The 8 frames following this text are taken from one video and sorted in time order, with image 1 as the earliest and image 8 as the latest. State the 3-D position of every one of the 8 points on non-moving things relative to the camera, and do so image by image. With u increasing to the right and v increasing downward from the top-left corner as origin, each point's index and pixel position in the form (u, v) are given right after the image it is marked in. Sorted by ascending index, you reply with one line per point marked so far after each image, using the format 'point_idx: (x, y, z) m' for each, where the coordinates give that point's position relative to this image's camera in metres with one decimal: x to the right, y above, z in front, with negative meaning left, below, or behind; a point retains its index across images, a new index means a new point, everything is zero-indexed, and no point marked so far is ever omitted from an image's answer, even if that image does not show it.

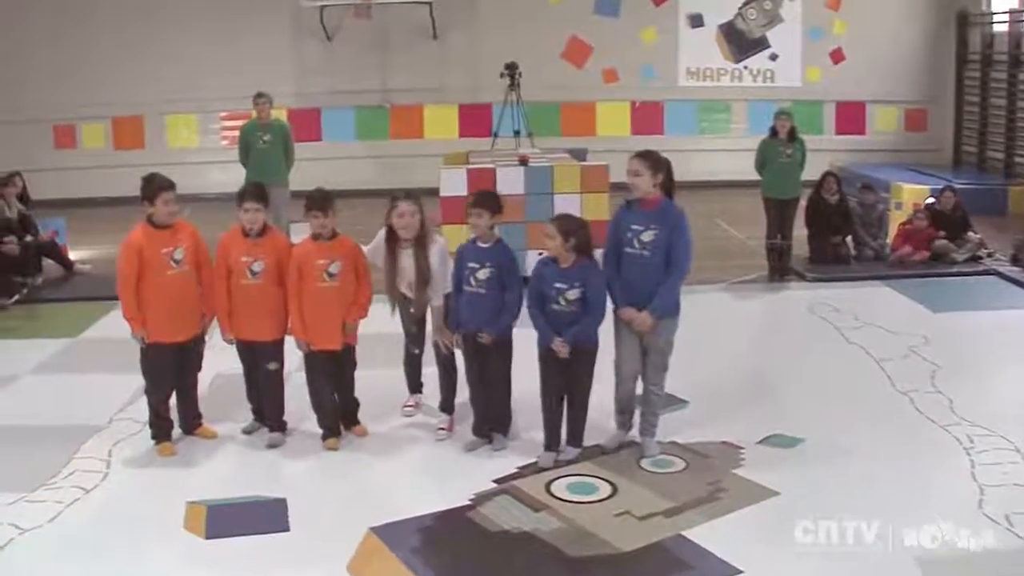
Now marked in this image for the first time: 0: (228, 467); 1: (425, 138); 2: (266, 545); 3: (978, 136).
0: (-0.8, -0.5, +3.9) m
1: (-0.7, +1.3, +11.7) m
2: (-0.6, -0.6, +3.3) m
3: (+3.9, +1.3, +11.5) m
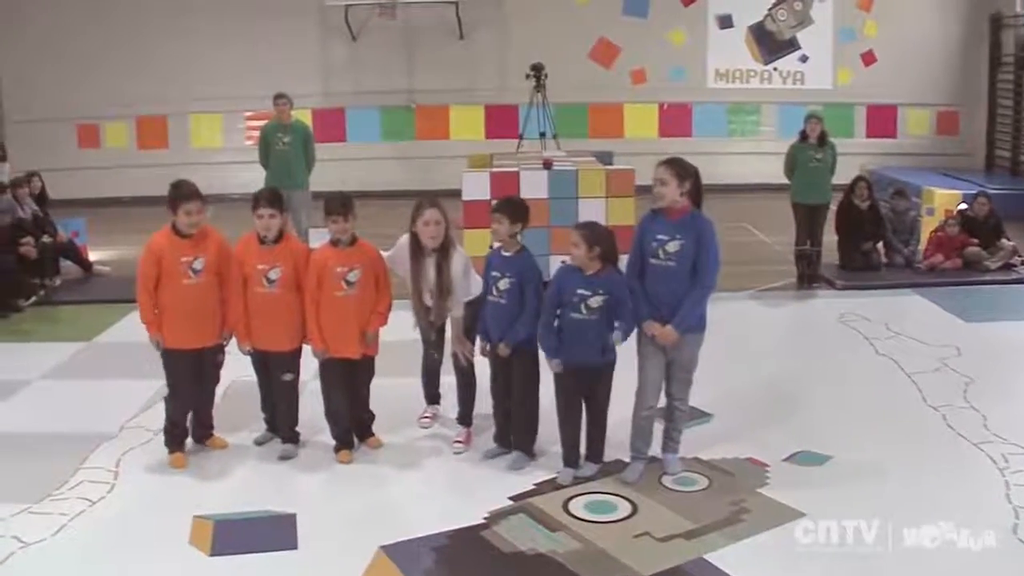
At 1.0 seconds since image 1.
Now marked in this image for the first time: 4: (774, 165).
0: (-0.7, -0.5, +3.8) m
1: (-0.5, +1.2, +11.6) m
2: (-0.5, -0.6, +3.2) m
3: (+4.1, +1.2, +11.3) m
4: (+2.2, +1.1, +12.0) m
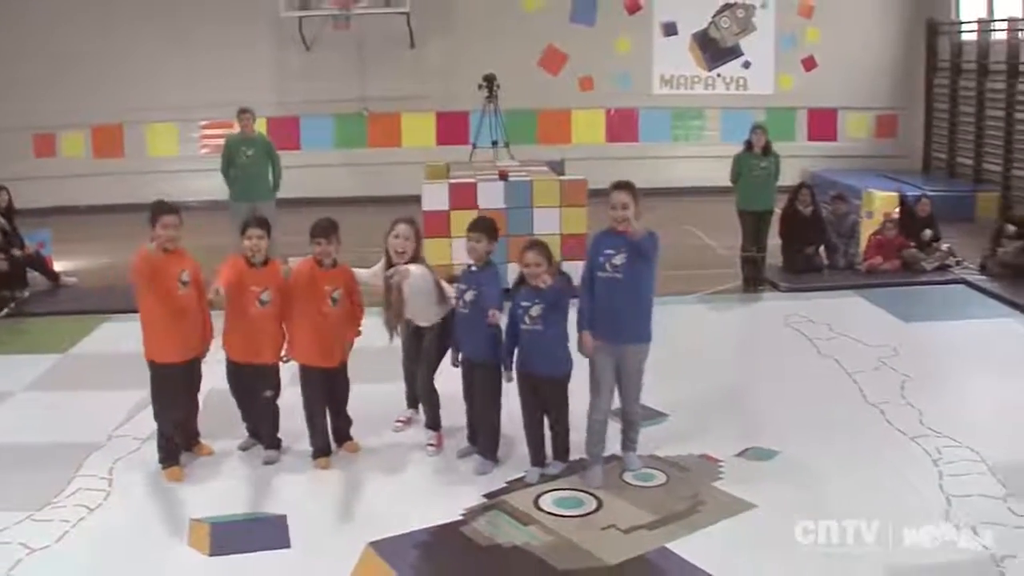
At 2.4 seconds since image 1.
0: (-0.8, -0.6, +4.0) m
1: (-0.9, +1.2, +11.8) m
2: (-0.6, -0.7, +3.4) m
3: (+3.7, +1.2, +11.7) m
4: (+1.8, +1.1, +12.3) m
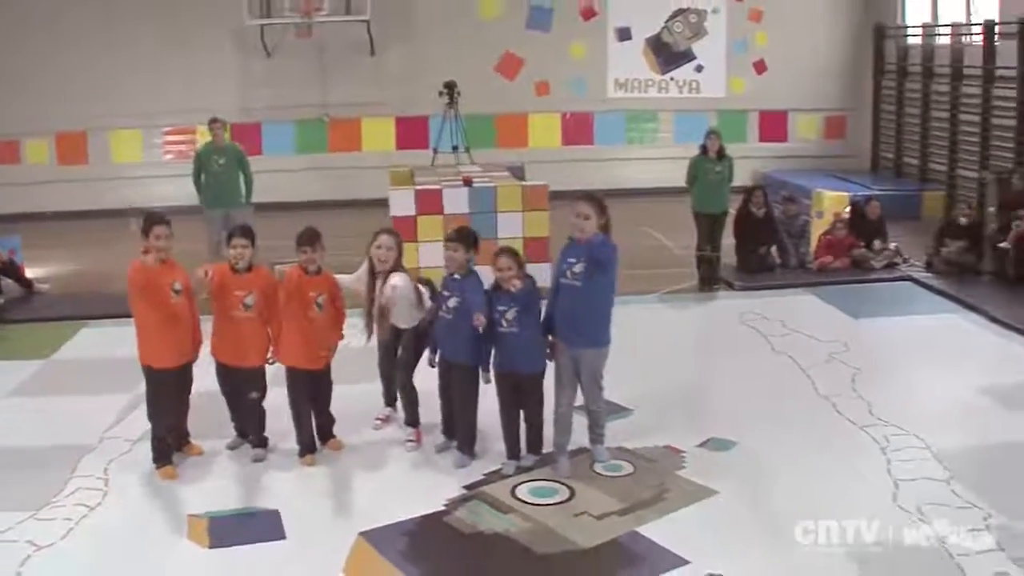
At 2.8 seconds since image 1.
0: (-0.9, -0.6, +4.2) m
1: (-1.3, +1.2, +12.0) m
2: (-0.6, -0.7, +3.6) m
3: (+3.3, +1.3, +12.1) m
4: (+1.4, +1.1, +12.6) m
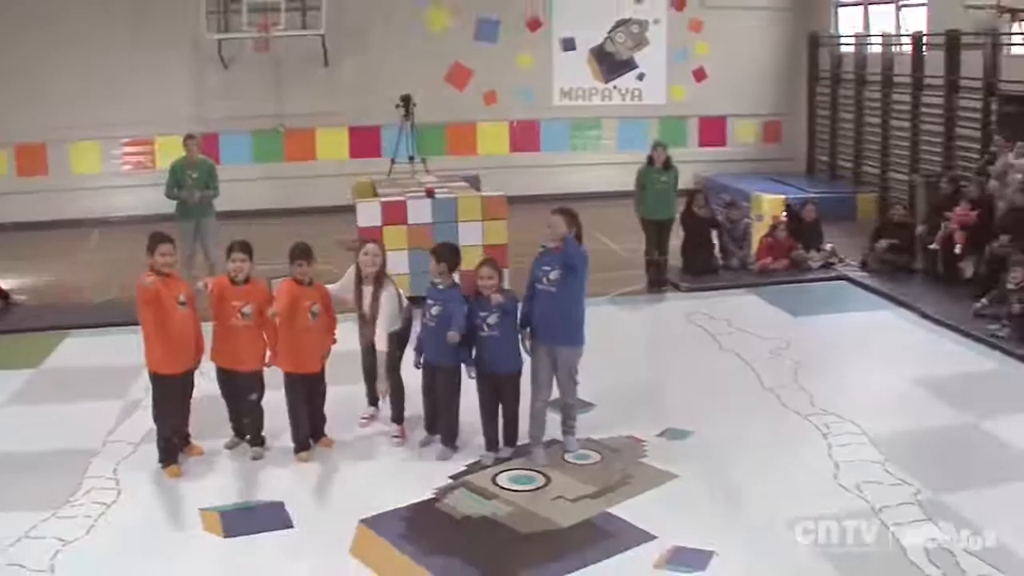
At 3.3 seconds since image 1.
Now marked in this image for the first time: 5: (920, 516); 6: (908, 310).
0: (-1.0, -0.6, +4.6) m
1: (-1.7, +1.1, +12.4) m
2: (-0.7, -0.7, +4.0) m
3: (+2.9, +1.3, +12.7) m
4: (+0.9, +1.1, +13.1) m
5: (+1.2, -0.7, +4.1) m
6: (+2.2, -0.1, +7.8) m
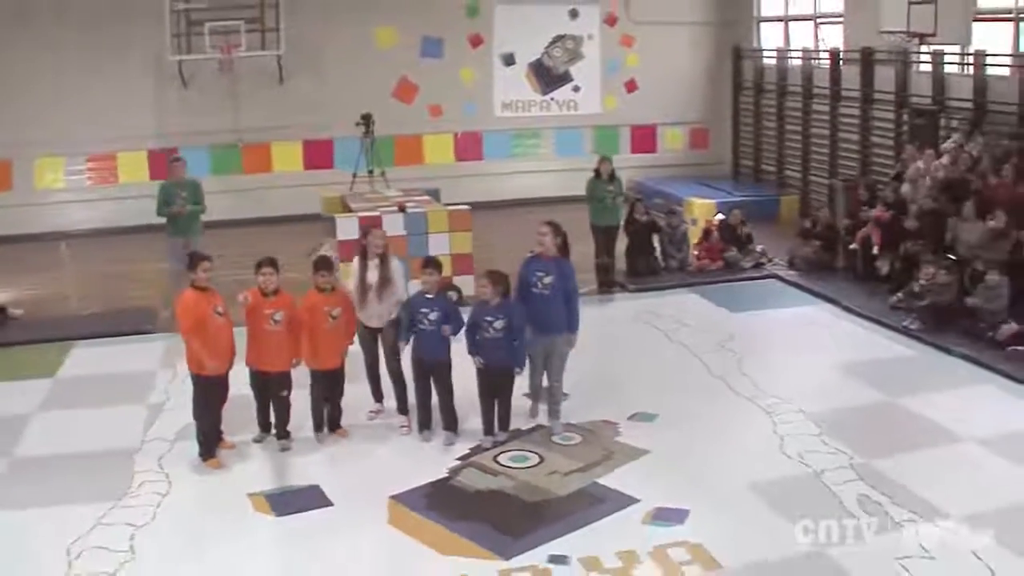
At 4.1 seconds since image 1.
0: (-1.0, -0.7, +5.3) m
1: (-2.2, +1.1, +13.1) m
2: (-0.7, -0.8, +4.8) m
3: (+2.4, +1.3, +13.6) m
4: (+0.4, +1.1, +13.9) m
5: (+1.2, -0.7, +4.9) m
6: (+2.0, -0.1, +8.6) m
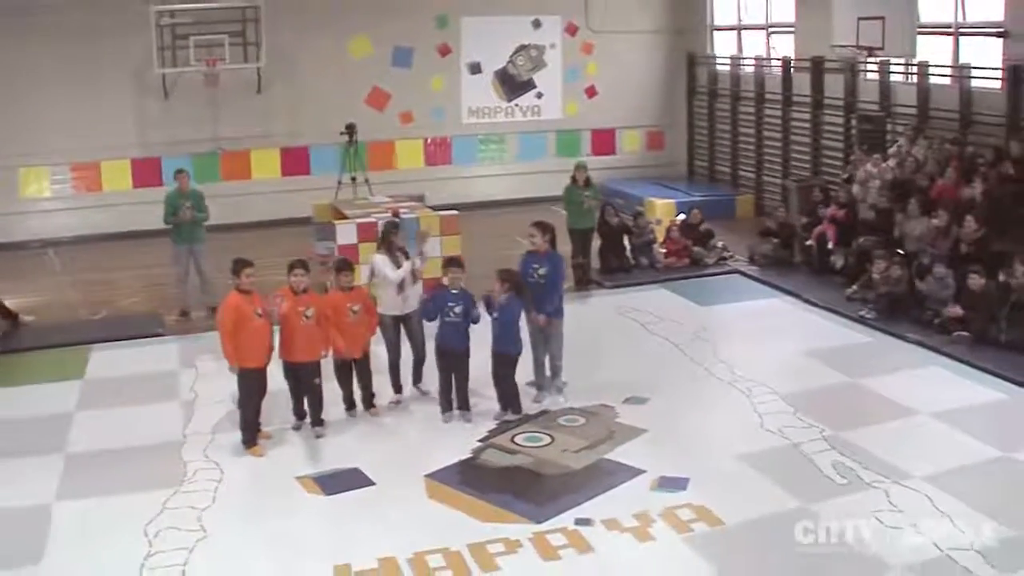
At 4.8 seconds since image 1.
0: (-0.9, -0.7, +6.0) m
1: (-2.5, +1.1, +13.6) m
2: (-0.6, -0.8, +5.4) m
3: (+2.0, +1.4, +14.3) m
4: (+0.1, +1.1, +14.6) m
5: (+1.3, -0.6, +5.6) m
6: (+1.9, -0.1, +9.4) m
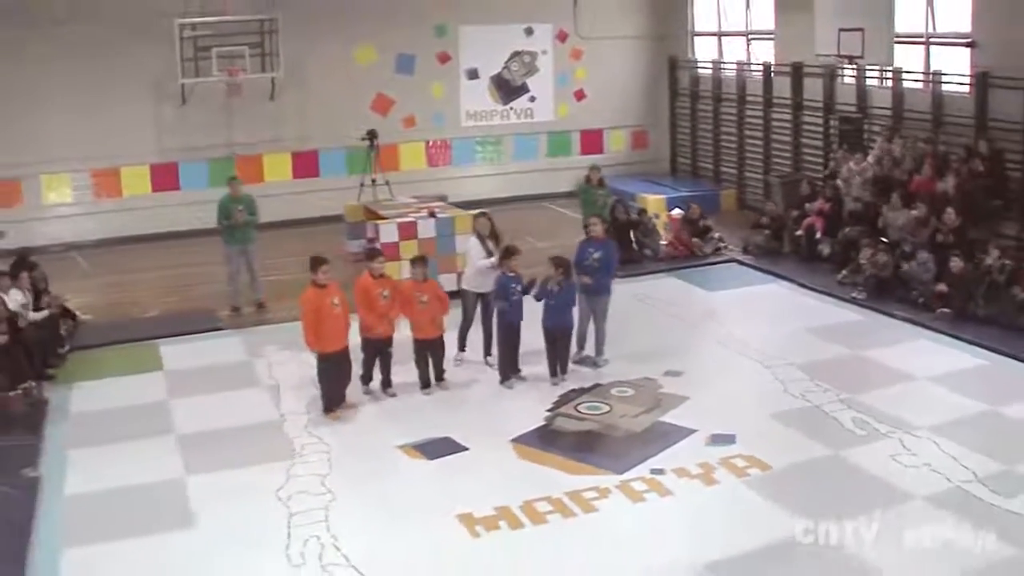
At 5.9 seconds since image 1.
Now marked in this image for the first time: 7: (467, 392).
0: (-0.6, -0.7, +6.9) m
1: (-2.5, +1.1, +14.5) m
2: (-0.3, -0.7, +6.4) m
3: (+2.0, +1.5, +15.4) m
4: (0.0, +1.2, +15.5) m
5: (+1.6, -0.6, +6.7) m
6: (+2.1, 0.0, +10.4) m
7: (-0.3, -0.6, +7.4) m
